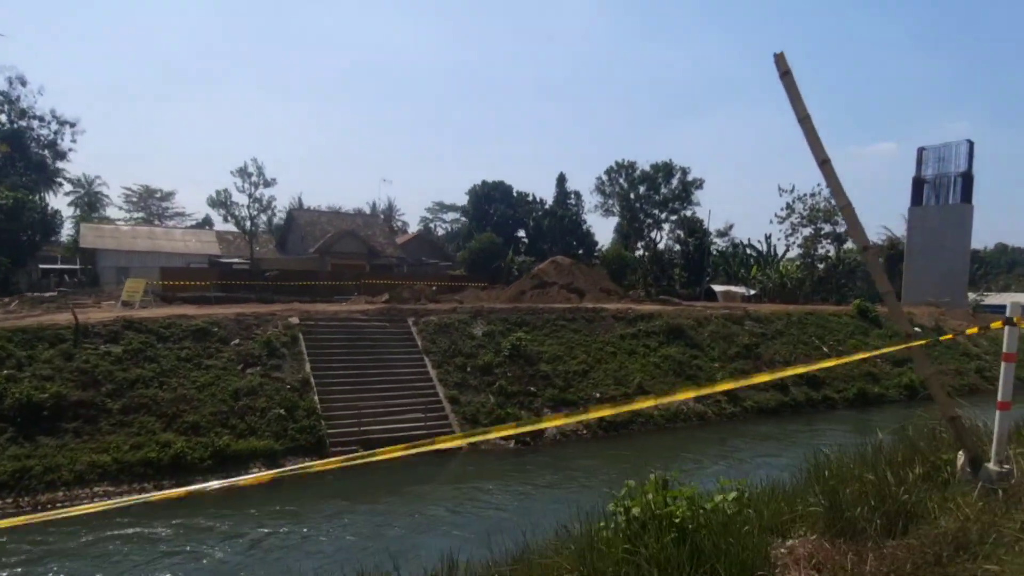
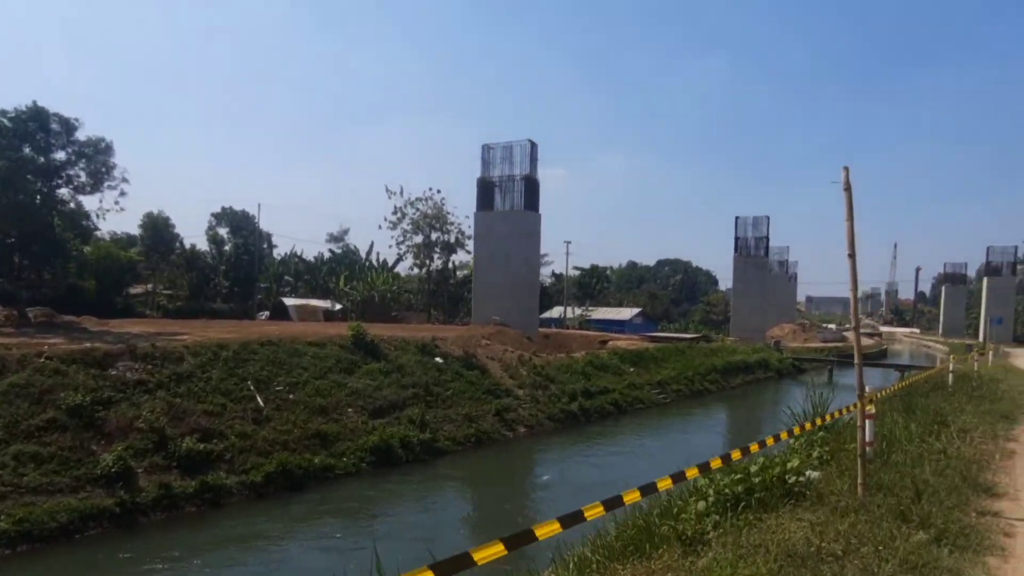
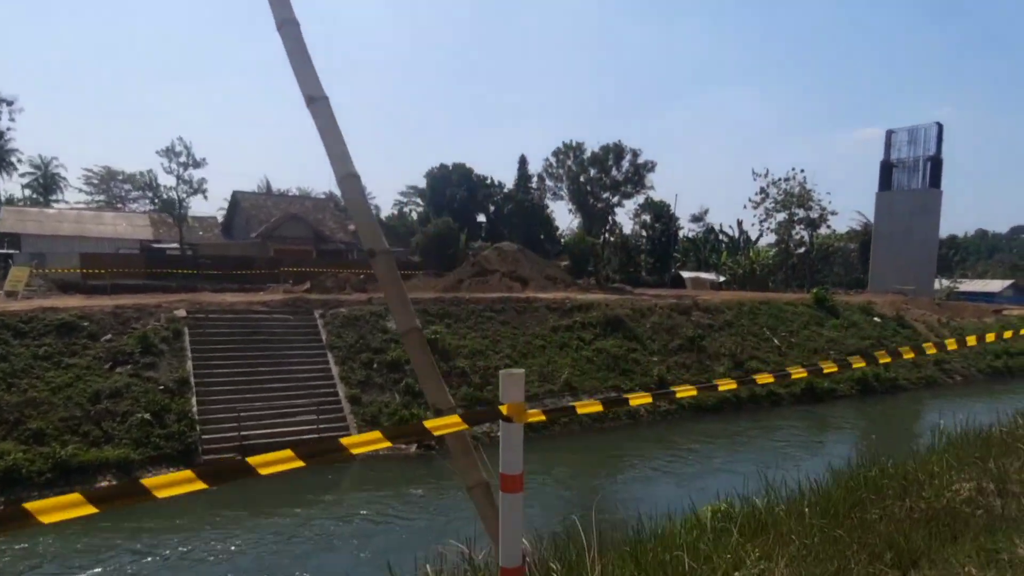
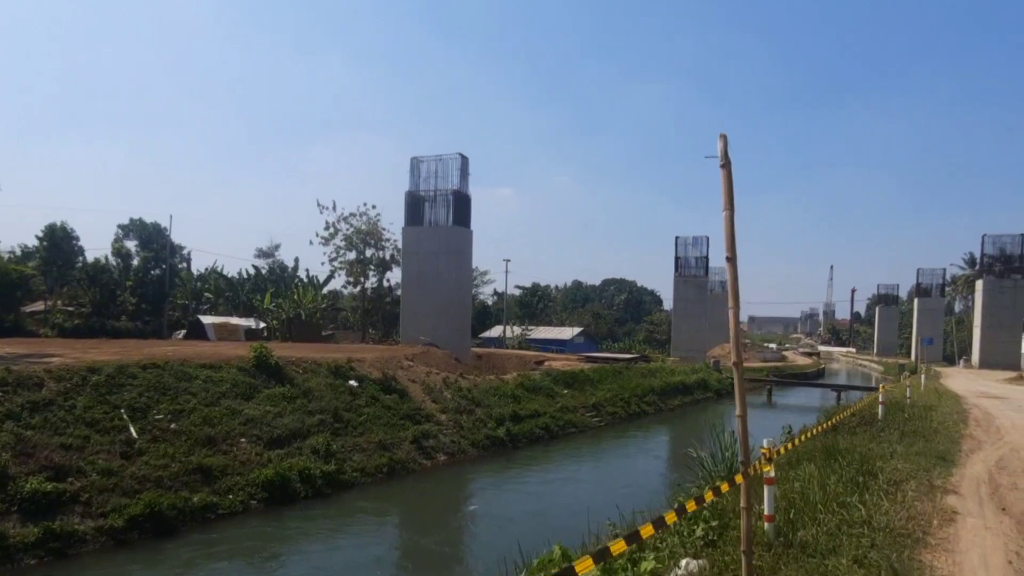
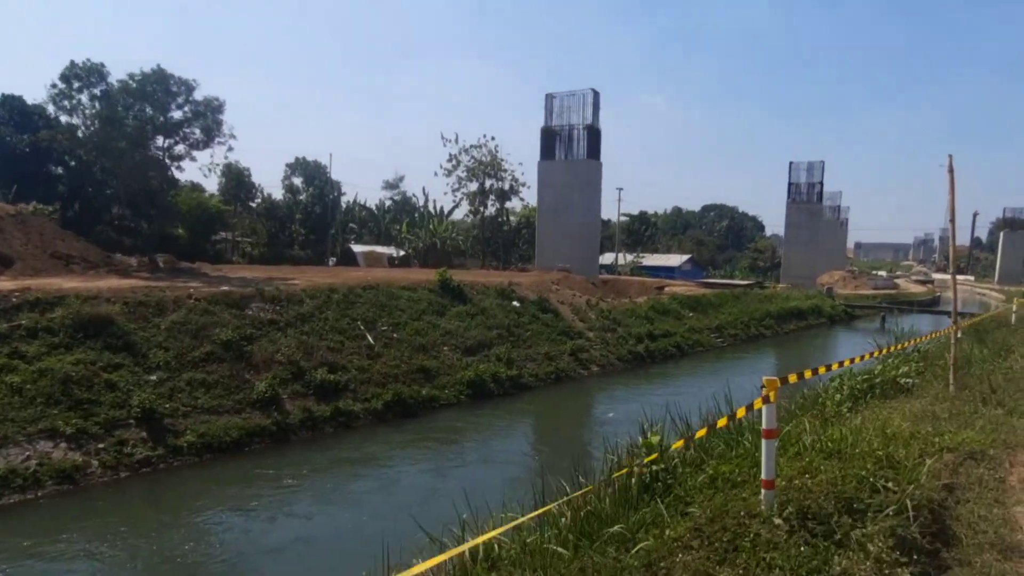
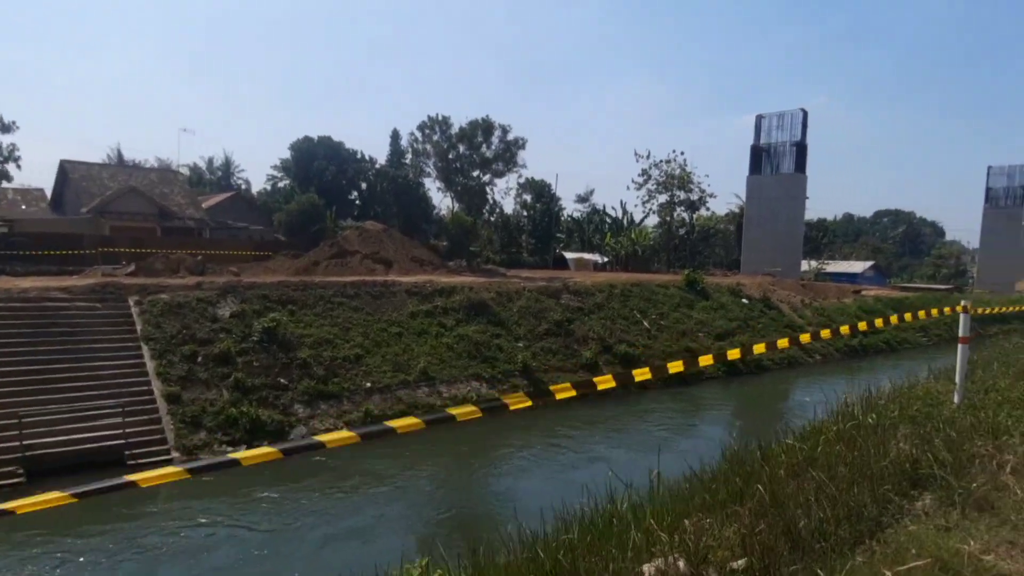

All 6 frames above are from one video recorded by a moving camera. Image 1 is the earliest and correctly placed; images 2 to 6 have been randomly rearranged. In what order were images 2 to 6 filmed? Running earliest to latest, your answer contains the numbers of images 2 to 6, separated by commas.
3, 6, 5, 2, 4
